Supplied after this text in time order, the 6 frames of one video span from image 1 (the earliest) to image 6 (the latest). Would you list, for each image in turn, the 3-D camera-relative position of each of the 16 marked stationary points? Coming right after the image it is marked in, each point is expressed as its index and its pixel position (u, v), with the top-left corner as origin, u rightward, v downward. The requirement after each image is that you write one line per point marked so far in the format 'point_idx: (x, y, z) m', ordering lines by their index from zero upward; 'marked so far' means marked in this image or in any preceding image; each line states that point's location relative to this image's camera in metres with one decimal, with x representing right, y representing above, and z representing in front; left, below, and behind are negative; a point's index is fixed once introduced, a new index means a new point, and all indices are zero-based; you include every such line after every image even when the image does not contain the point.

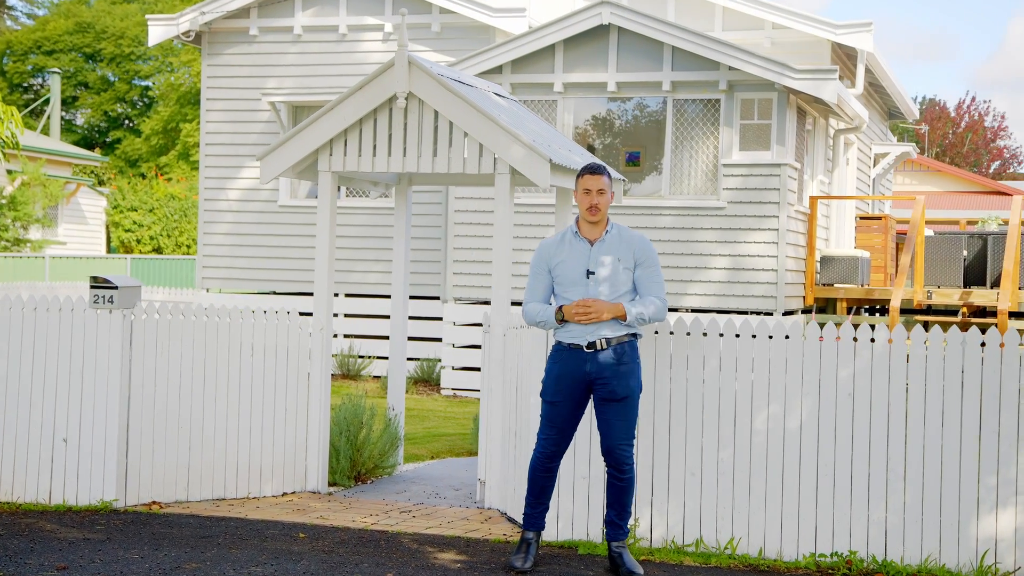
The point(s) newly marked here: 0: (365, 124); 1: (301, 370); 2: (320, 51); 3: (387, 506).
0: (-1.1, +1.2, +8.0) m
1: (-1.5, -0.6, +7.9) m
2: (-3.0, +3.4, +16.2) m
3: (-0.9, -1.5, +7.6) m
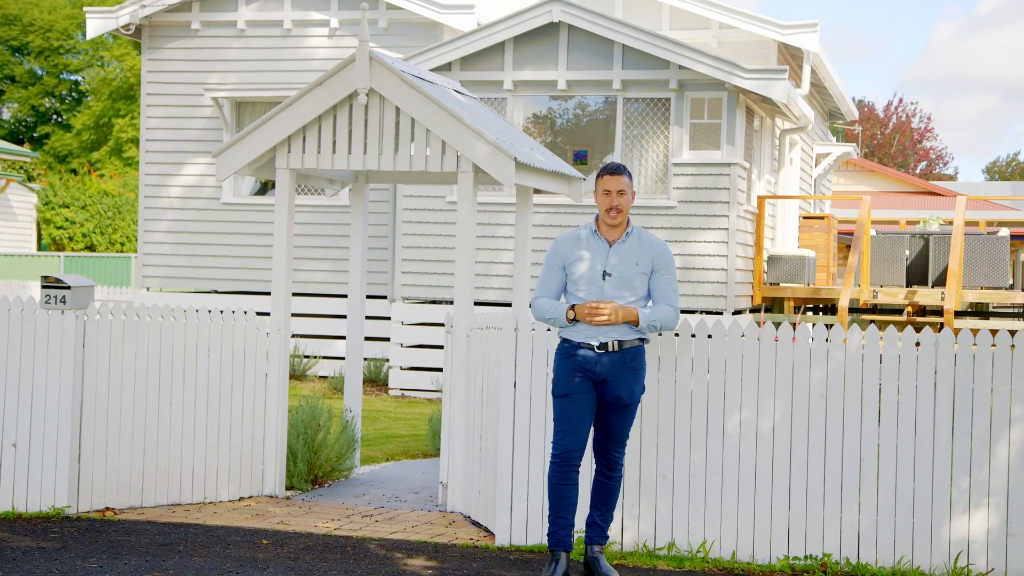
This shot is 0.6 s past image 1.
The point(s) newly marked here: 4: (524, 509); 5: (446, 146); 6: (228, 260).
0: (-1.3, +1.2, +7.9) m
1: (-1.8, -0.6, +7.7) m
2: (-3.6, +3.5, +15.9) m
3: (-1.1, -1.5, +7.5) m
4: (+0.1, -1.2, +6.0) m
5: (-0.5, +1.0, +7.7) m
6: (-4.2, +0.4, +16.0) m
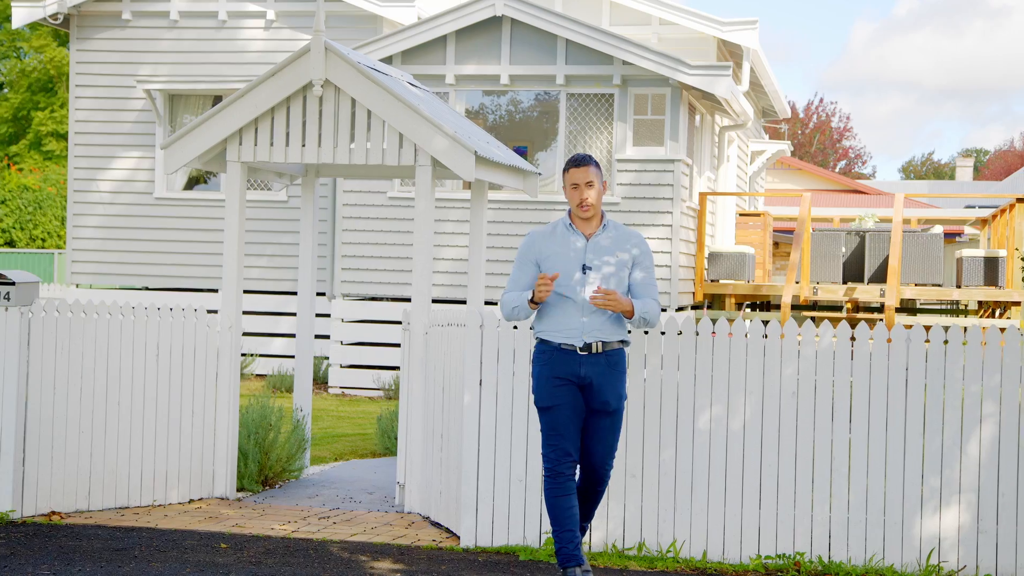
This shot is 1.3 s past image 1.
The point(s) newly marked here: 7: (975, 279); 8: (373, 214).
0: (-1.6, +1.2, +7.7) m
1: (-2.0, -0.5, +7.5) m
2: (-4.4, +3.5, +15.5) m
3: (-1.4, -1.5, +7.3) m
4: (-0.1, -1.2, +5.9) m
5: (-0.7, +1.0, +7.5) m
6: (-4.9, +0.5, +15.6) m
7: (+6.0, +0.1, +14.6) m
8: (-1.9, +1.0, +14.8) m
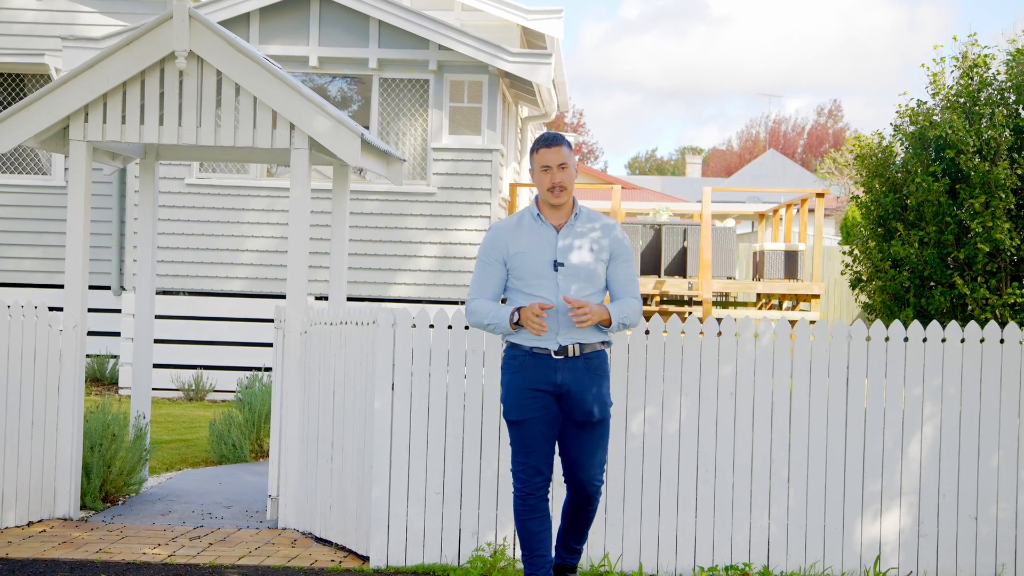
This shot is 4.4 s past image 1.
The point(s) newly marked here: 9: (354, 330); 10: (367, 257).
0: (-2.4, +1.2, +6.8) m
1: (-2.7, -0.5, +6.6) m
2: (-6.6, +3.6, +14.0) m
3: (-2.0, -1.4, +6.5) m
4: (-0.5, -1.2, +5.5) m
5: (-1.4, +1.1, +6.8) m
6: (-7.2, +0.6, +13.9) m
7: (+3.7, +0.2, +15.2) m
8: (-4.0, +1.1, +13.7) m
9: (-0.8, -0.2, +5.9) m
10: (-1.8, +0.4, +14.1) m
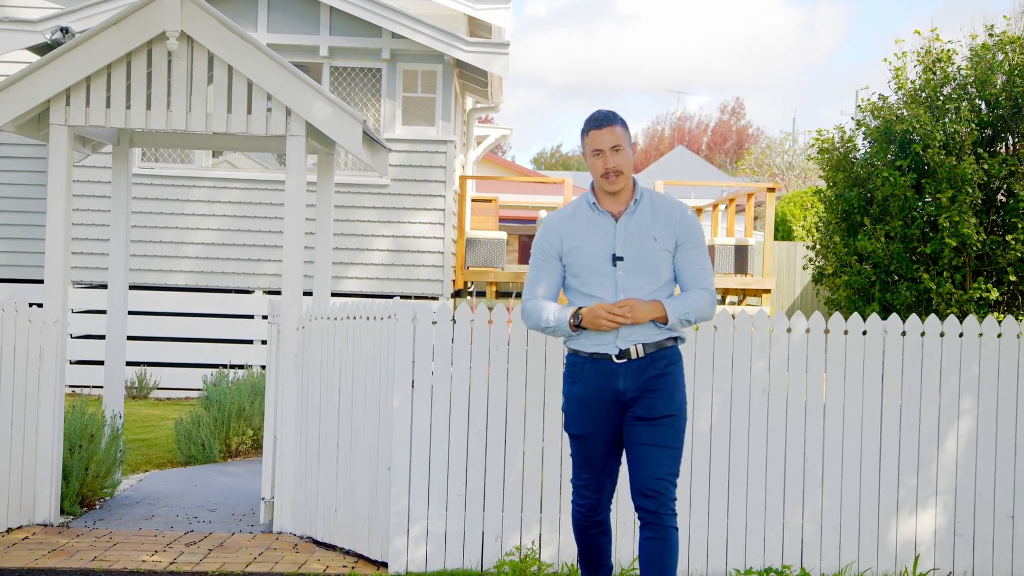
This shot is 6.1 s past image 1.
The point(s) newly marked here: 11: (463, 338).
0: (-2.3, +1.3, +6.5) m
1: (-2.7, -0.5, +6.2) m
2: (-7.1, +3.7, +13.3) m
3: (-2.0, -1.4, +6.2) m
4: (-0.4, -1.1, +5.2) m
5: (-1.4, +1.1, +6.5) m
6: (-7.6, +0.6, +13.2) m
7: (+3.2, +0.3, +15.2) m
8: (-4.5, +1.2, +13.3) m
9: (-0.7, -0.2, +5.7) m
10: (-2.2, +0.5, +13.7) m
11: (-0.2, -0.3, +5.3) m
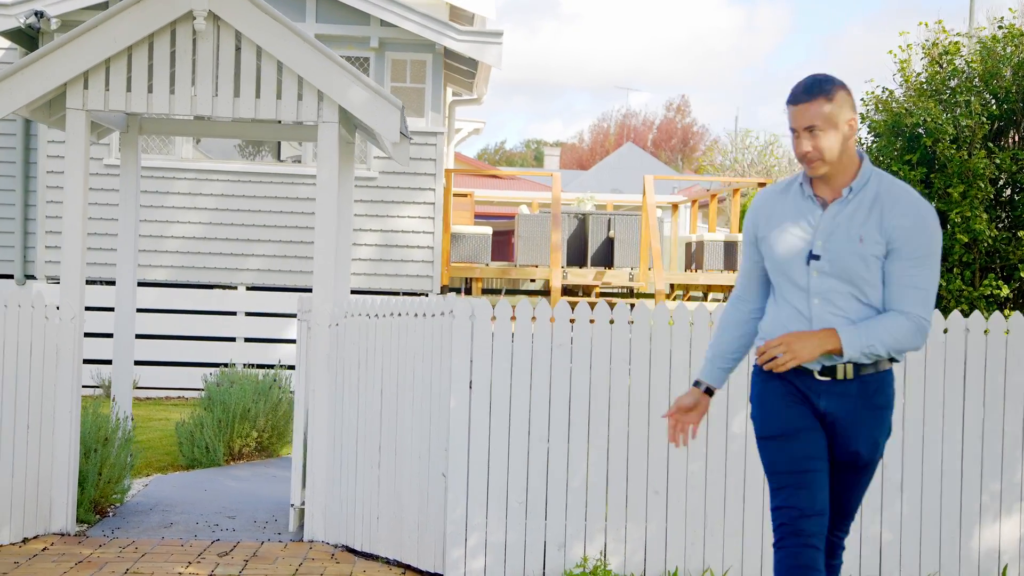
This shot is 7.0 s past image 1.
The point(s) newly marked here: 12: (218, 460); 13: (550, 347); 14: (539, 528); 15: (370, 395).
0: (-2.1, +1.3, +6.1) m
1: (-2.4, -0.5, +5.8) m
2: (-7.0, +3.8, +12.7) m
3: (-1.7, -1.4, +5.9) m
4: (-0.1, -1.1, +4.9) m
5: (-1.2, +1.1, +6.2) m
6: (-7.6, +0.7, +12.7) m
7: (+3.1, +0.3, +15.0) m
8: (-4.4, +1.2, +12.8) m
9: (-0.5, -0.2, +5.3) m
10: (-2.2, +0.5, +13.4) m
11: (+0.1, -0.2, +5.0) m
12: (-2.5, -1.4, +9.3) m
13: (+0.2, -0.3, +5.0) m
14: (+0.1, -1.1, +5.0) m
15: (-0.7, -0.6, +5.7) m
